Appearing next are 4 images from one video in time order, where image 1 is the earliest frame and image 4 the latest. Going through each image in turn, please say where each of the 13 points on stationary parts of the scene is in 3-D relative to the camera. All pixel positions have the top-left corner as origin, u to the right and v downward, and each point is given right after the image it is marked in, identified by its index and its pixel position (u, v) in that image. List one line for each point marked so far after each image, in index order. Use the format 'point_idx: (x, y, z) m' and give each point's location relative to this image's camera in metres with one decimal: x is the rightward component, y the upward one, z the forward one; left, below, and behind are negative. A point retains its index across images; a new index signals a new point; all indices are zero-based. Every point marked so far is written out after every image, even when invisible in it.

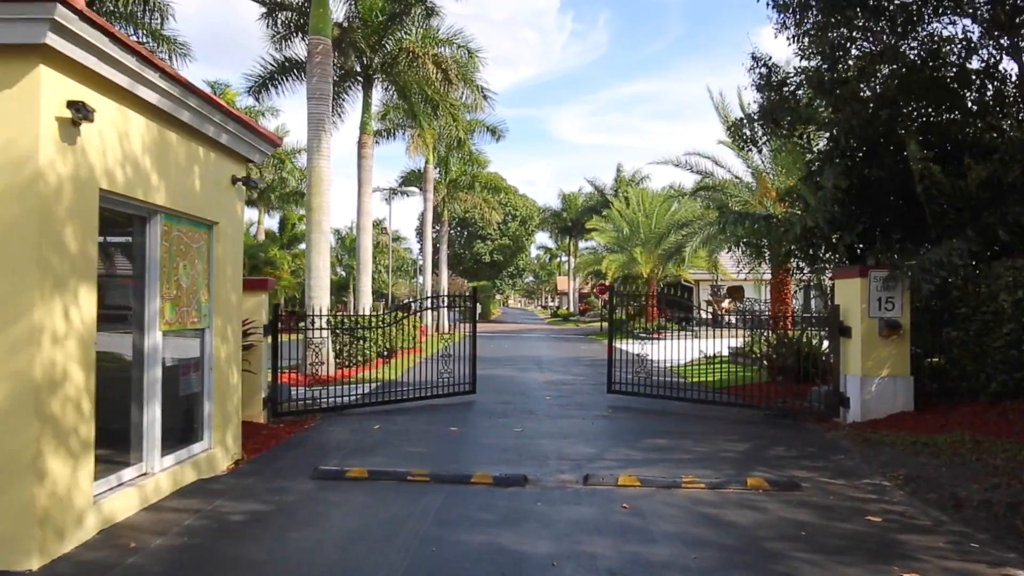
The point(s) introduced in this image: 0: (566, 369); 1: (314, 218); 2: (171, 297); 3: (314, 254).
0: (+1.4, -2.0, +20.6) m
1: (-4.1, +1.4, +16.2) m
2: (-2.7, -0.1, +6.4) m
3: (-4.1, +0.7, +16.2) m
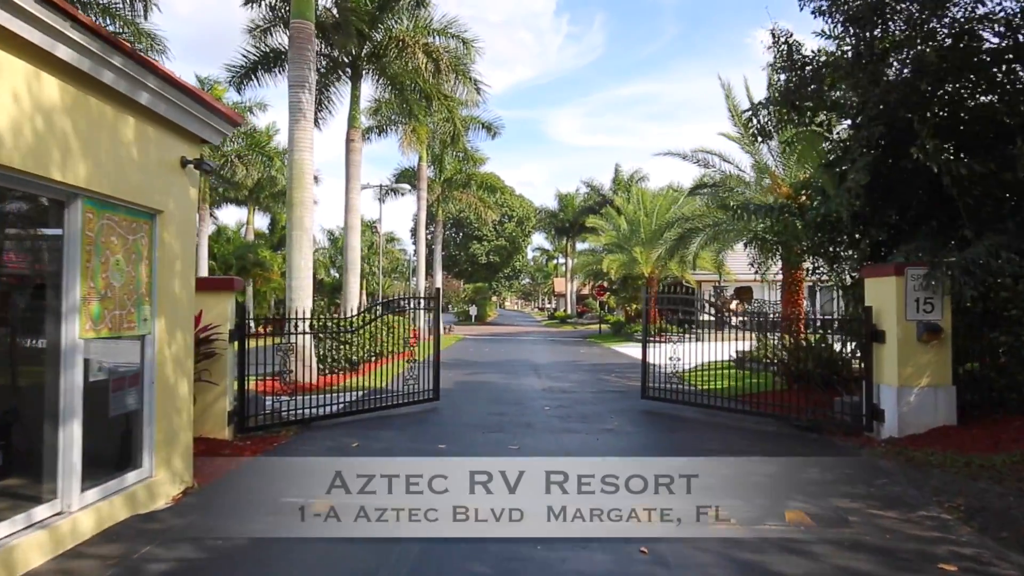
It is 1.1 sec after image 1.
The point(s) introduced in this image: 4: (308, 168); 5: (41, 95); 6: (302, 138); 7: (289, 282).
0: (+1.3, -2.0, +19.5) m
1: (-4.1, +1.4, +15.2) m
2: (-2.8, -0.1, +5.3) m
3: (-4.2, +0.7, +15.2) m
4: (-3.9, +2.3, +15.4) m
5: (-2.8, +1.1, +4.7) m
6: (-4.0, +2.9, +15.3) m
7: (-4.3, +0.1, +15.3) m
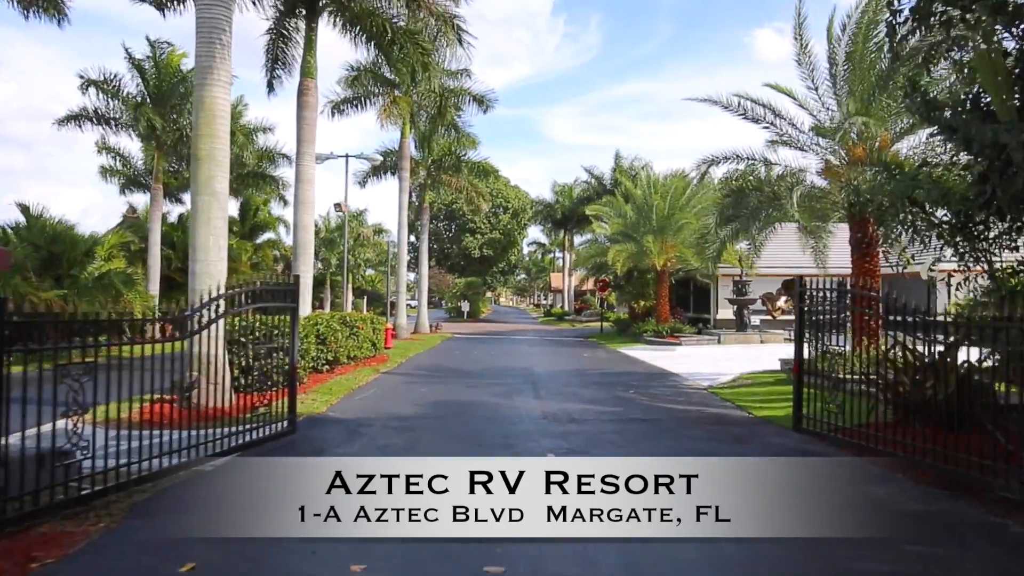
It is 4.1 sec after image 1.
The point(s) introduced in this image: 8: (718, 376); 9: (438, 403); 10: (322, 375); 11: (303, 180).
0: (+1.1, -1.8, +15.4) m
1: (-4.3, +1.6, +11.0) m
2: (-2.9, +0.1, +1.2) m
3: (-4.3, +0.9, +11.0) m
4: (-4.1, +2.5, +11.2) m
5: (-2.9, +1.2, +0.5) m
6: (-4.2, +3.1, +11.1) m
7: (-4.5, +0.3, +11.1) m
8: (+4.3, -1.9, +17.0) m
9: (-1.2, -1.9, +13.2) m
10: (-3.8, -1.7, +15.9) m
11: (-4.5, +2.3, +17.2) m
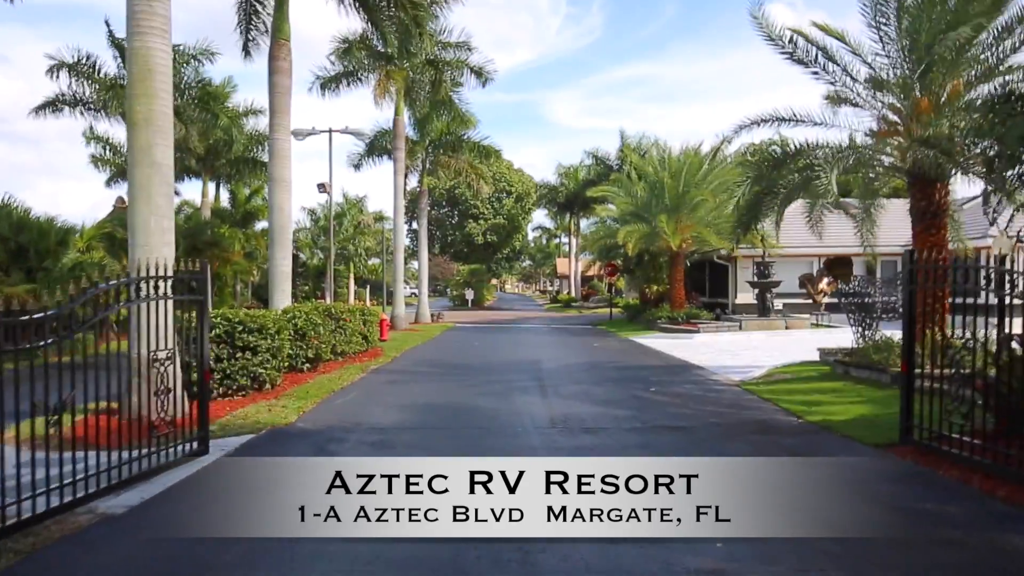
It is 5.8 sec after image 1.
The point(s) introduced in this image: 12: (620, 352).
0: (+1.2, -1.6, +13.6) m
1: (-4.3, +1.7, +9.2) m
2: (-2.9, 0.0, -0.6) m
3: (-4.3, +1.0, +9.2) m
4: (-4.1, +2.6, +9.3) m
5: (-3.0, +1.2, -1.3) m
6: (-4.2, +3.2, +9.2) m
7: (-4.5, +0.4, +9.3) m
8: (+4.4, -1.5, +15.2) m
9: (-1.2, -1.7, +11.4) m
10: (-3.7, -1.5, +14.1) m
11: (-4.5, +2.5, +15.4) m
12: (+2.6, -1.5, +19.1) m
